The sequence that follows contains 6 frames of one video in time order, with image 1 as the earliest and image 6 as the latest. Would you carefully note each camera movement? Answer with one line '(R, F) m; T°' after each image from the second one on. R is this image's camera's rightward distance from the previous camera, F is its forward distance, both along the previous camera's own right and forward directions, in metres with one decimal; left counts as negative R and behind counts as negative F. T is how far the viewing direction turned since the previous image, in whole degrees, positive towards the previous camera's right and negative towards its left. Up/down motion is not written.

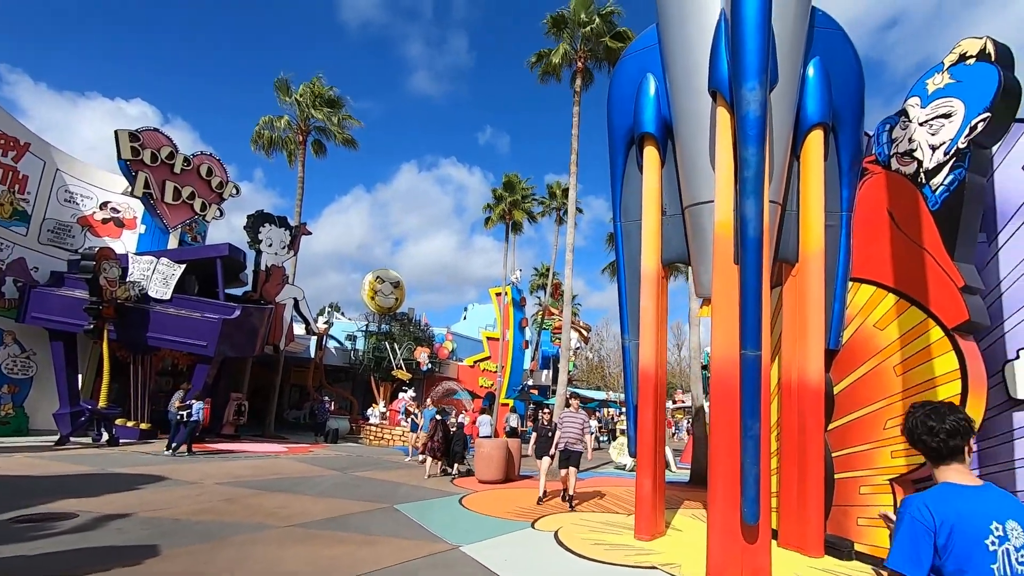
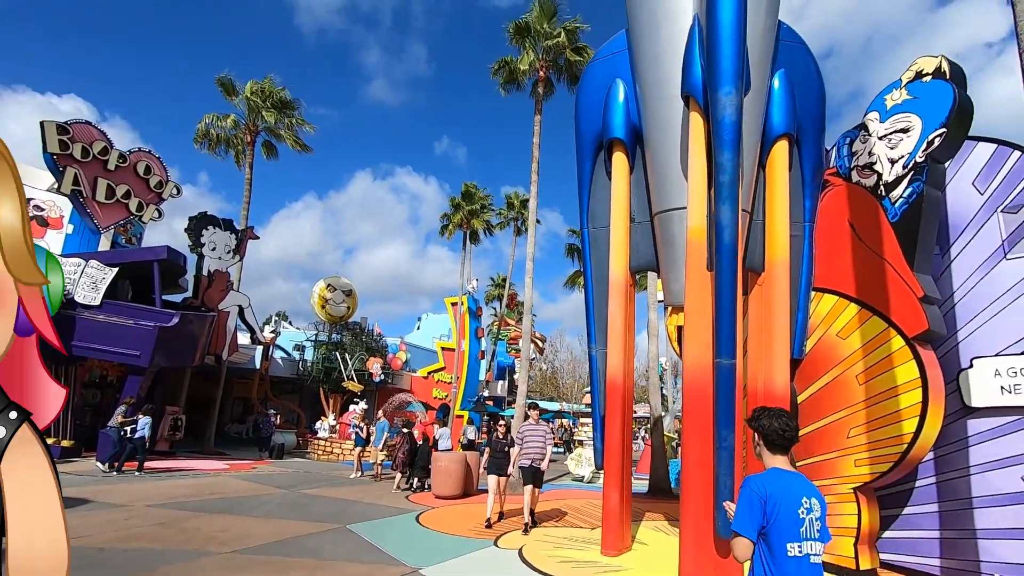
(-0.2, +0.3) m; +5°
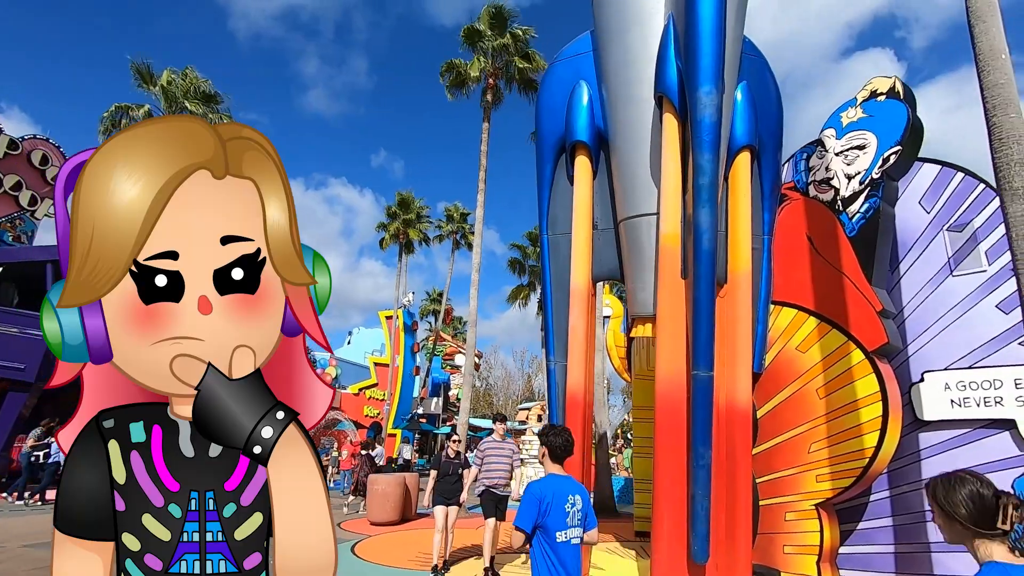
(-0.3, +0.5) m; +7°
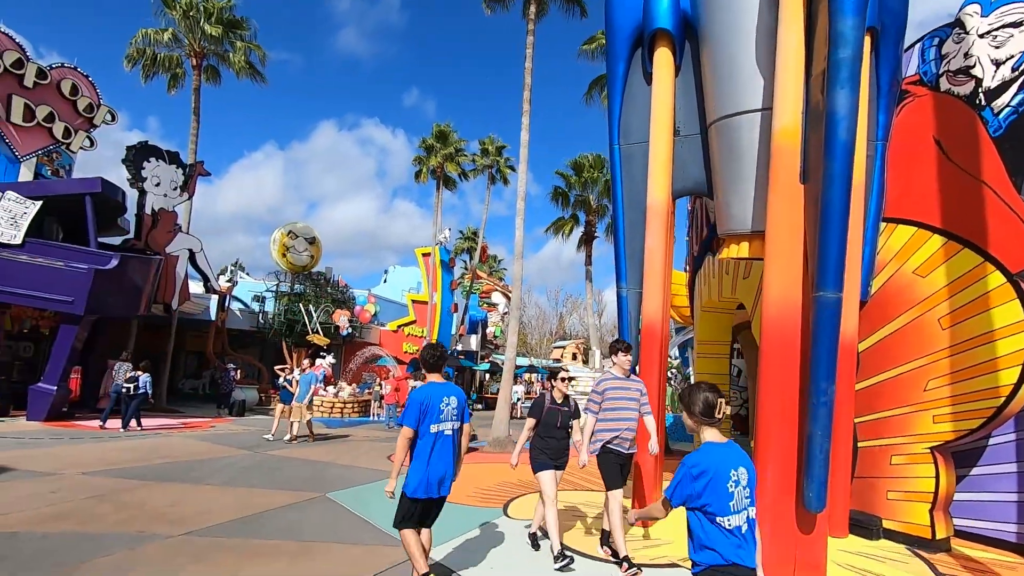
(-0.4, +0.7) m; -3°
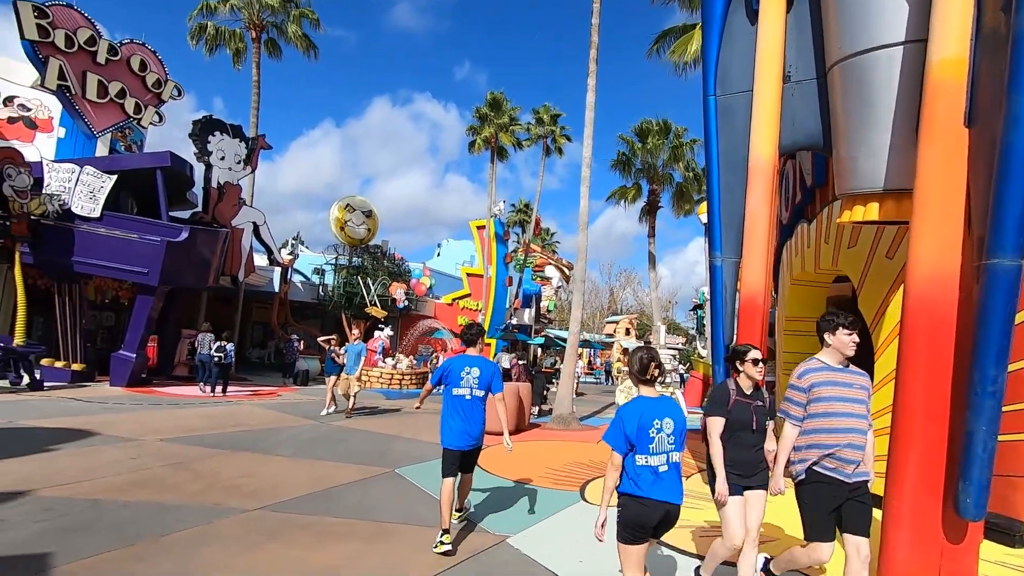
(-0.3, +0.5) m; -5°
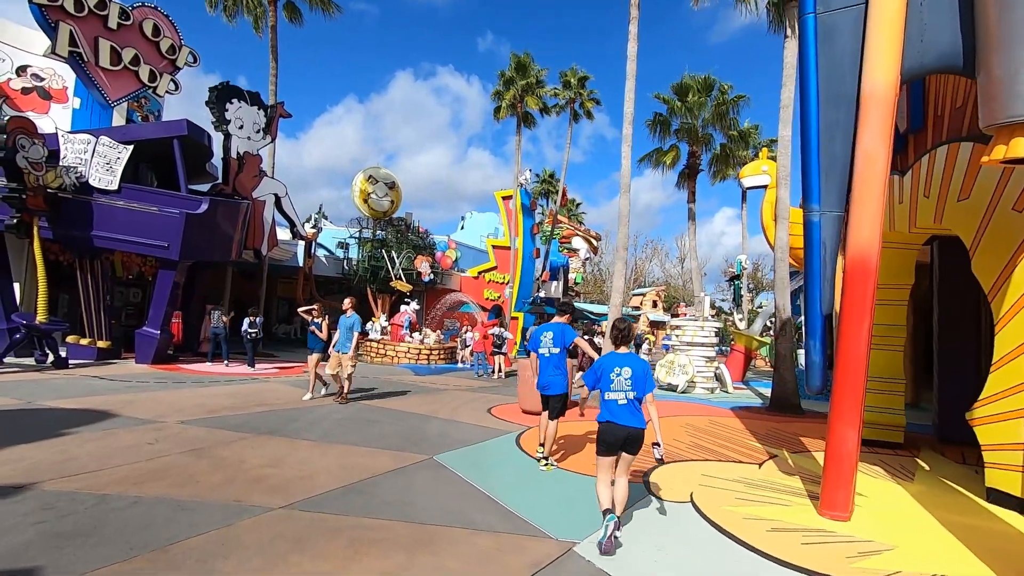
(-0.3, +0.8) m; -2°
